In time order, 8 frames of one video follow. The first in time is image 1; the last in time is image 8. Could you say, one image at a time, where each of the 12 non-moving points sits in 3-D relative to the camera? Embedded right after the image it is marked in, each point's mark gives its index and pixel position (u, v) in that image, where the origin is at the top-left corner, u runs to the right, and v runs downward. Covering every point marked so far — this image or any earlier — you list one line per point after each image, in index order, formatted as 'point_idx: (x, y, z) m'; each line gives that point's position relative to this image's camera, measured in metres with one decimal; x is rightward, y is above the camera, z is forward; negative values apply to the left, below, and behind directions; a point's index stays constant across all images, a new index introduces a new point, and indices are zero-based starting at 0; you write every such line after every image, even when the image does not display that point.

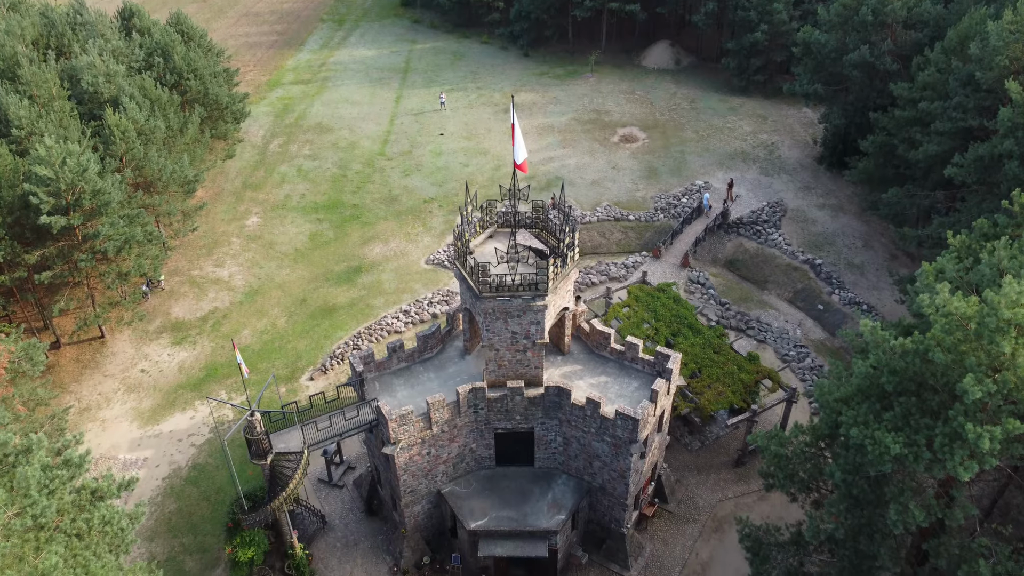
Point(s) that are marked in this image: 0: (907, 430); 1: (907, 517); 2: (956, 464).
0: (+7.8, -2.8, +16.0) m
1: (+7.6, -4.4, +15.5) m
2: (+8.0, -3.1, +14.5) m
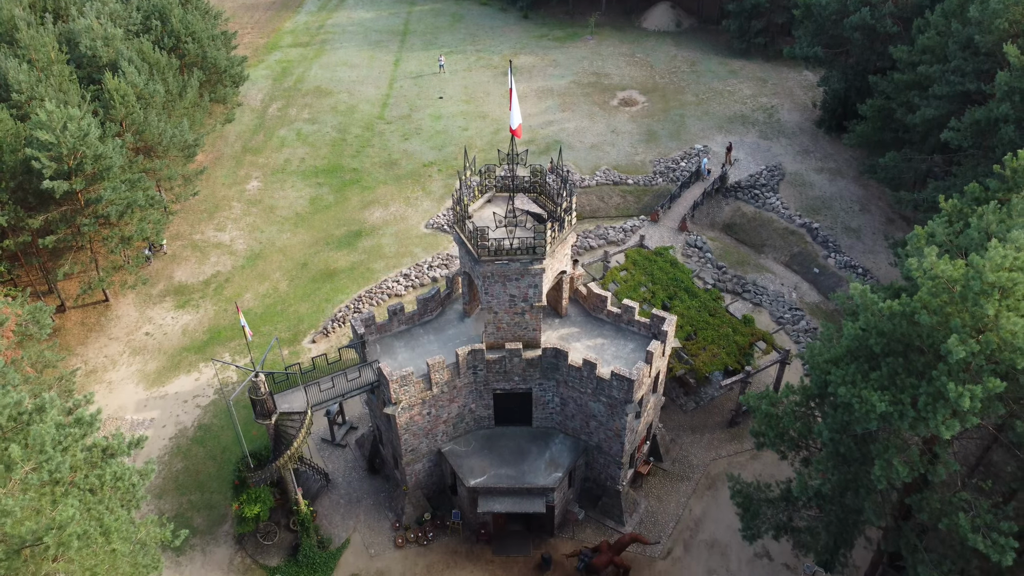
0: (+7.8, -2.0, +16.4) m
1: (+7.6, -3.7, +16.1) m
2: (+7.9, -2.5, +15.0) m
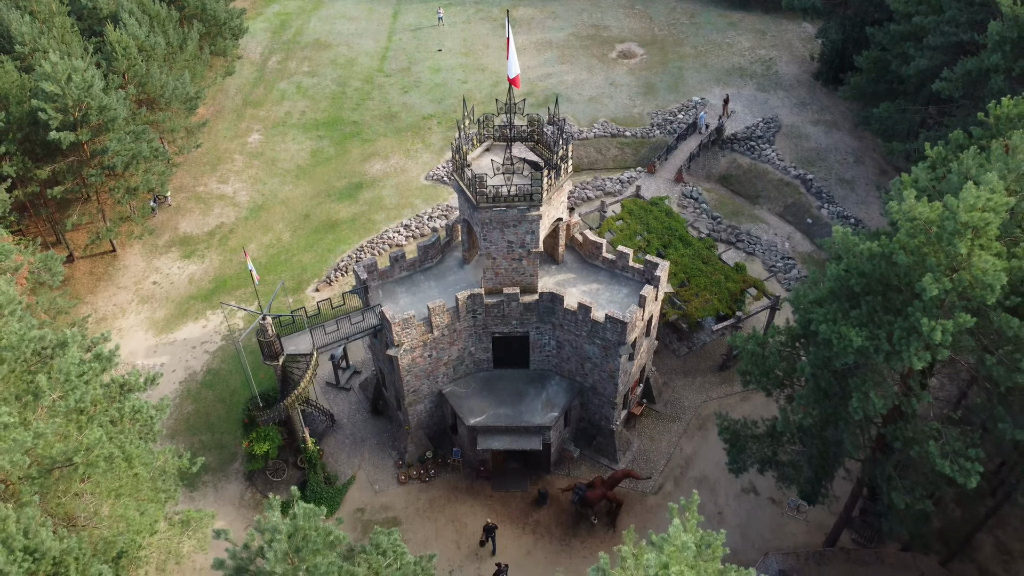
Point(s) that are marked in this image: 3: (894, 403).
0: (+7.7, -0.8, +17.3) m
1: (+7.5, -2.4, +17.0) m
2: (+7.9, -1.3, +15.9) m
3: (+8.1, -2.4, +17.1) m
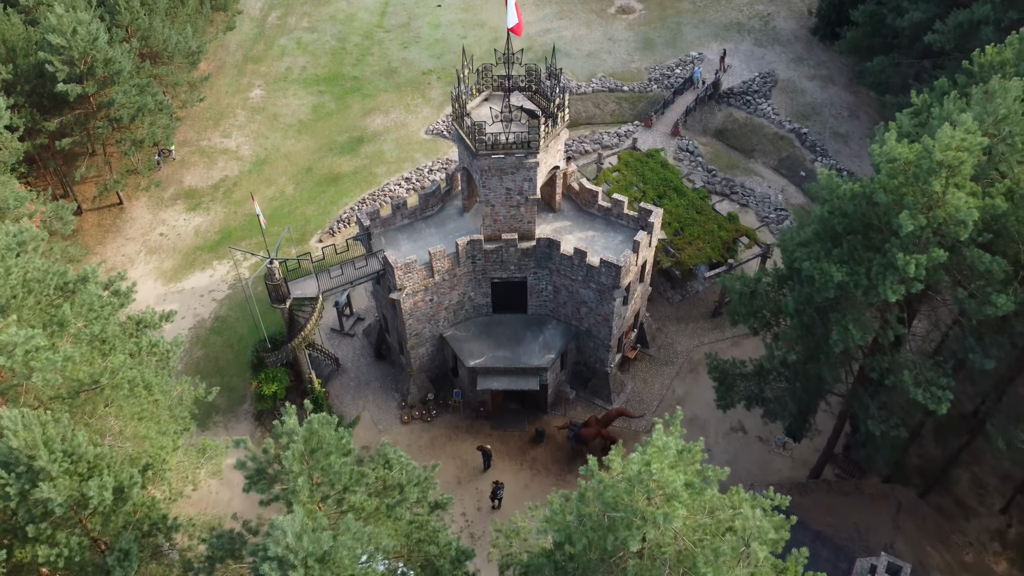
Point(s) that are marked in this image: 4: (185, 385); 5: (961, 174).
0: (+7.6, +0.6, +18.2) m
1: (+7.5, -1.1, +18.0) m
2: (+7.8, 0.0, +16.8) m
3: (+8.0, -1.1, +18.1) m
4: (-7.5, -2.2, +18.5) m
5: (+9.2, +2.4, +16.6) m
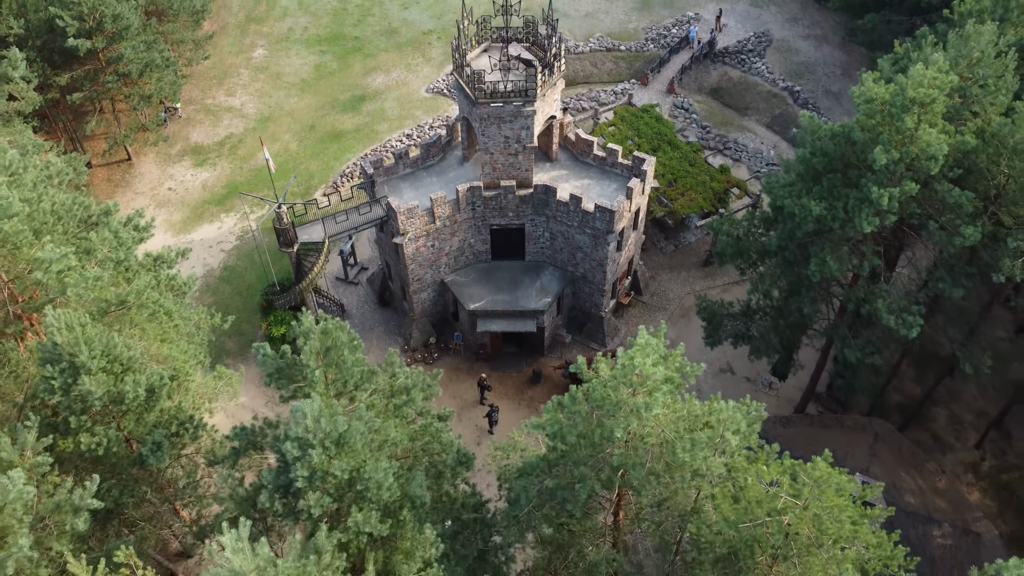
0: (+7.6, +2.1, +19.2) m
1: (+7.4, +0.5, +19.1) m
2: (+7.7, +1.5, +17.9) m
3: (+8.0, +0.5, +19.2) m
4: (-7.6, -0.7, +19.6) m
5: (+9.2, +3.9, +17.6) m
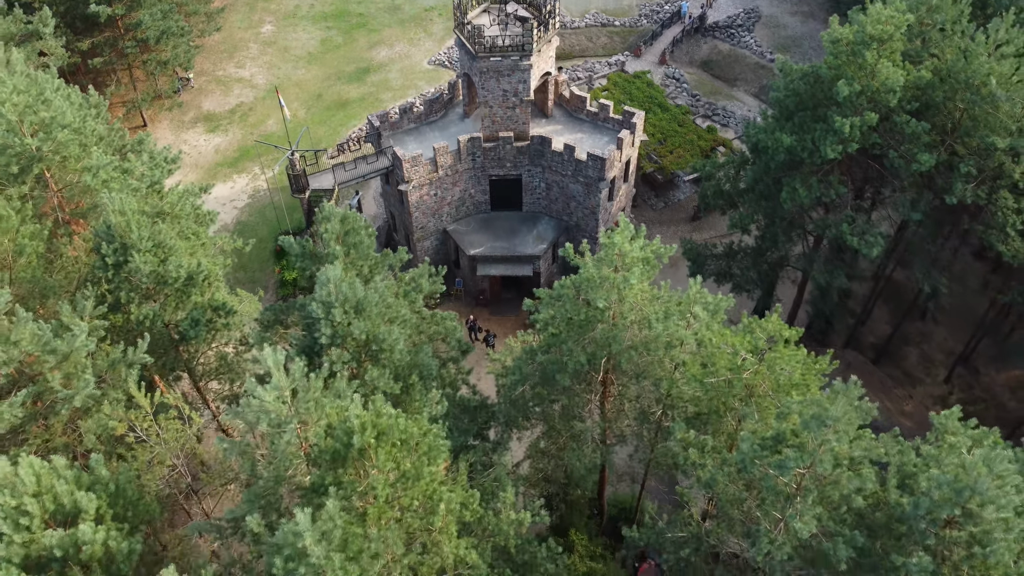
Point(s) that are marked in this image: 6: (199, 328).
0: (+7.5, +4.1, +21.0) m
1: (+7.3, +2.4, +20.9) m
2: (+7.7, +3.5, +19.6) m
3: (+7.9, +2.4, +21.0) m
4: (-7.6, +1.3, +21.4) m
5: (+9.1, +5.8, +19.4) m
6: (-5.8, -0.8, +15.1) m
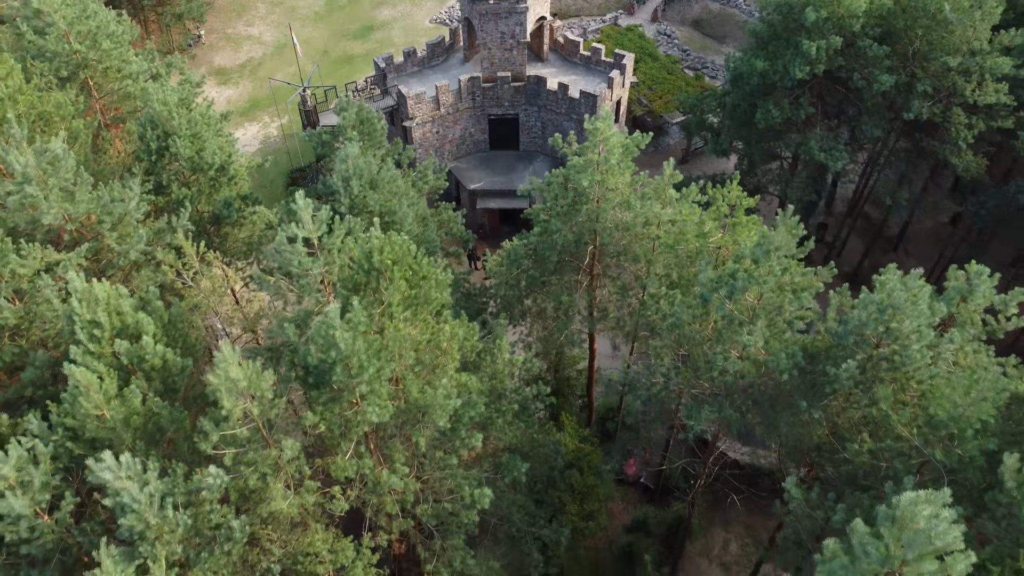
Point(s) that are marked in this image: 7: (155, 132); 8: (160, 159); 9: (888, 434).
0: (+7.4, +6.5, +22.9) m
1: (+7.2, +4.9, +22.8) m
2: (+7.6, +5.9, +21.5) m
3: (+7.8, +4.9, +22.9) m
4: (-7.7, +3.7, +23.3) m
5: (+9.0, +8.2, +21.3) m
6: (-5.9, +1.6, +17.1) m
7: (-7.1, +3.1, +16.1) m
8: (-7.1, +2.6, +16.4) m
9: (+5.9, -2.3, +12.6) m
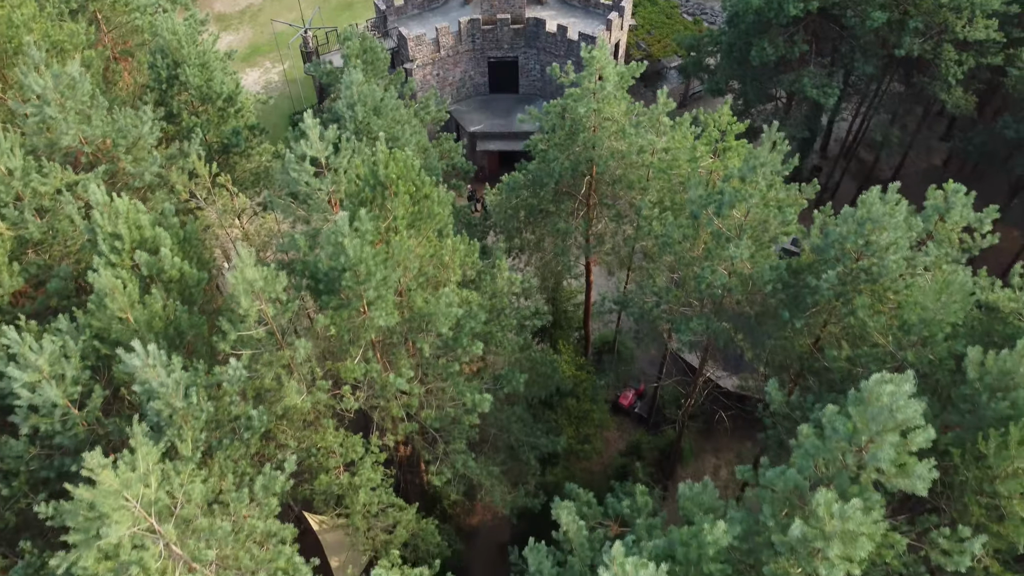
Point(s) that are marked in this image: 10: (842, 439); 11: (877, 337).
0: (+7.4, +8.4, +23.2) m
1: (+7.2, +6.7, +23.2) m
2: (+7.6, +7.7, +21.9) m
3: (+7.8, +6.8, +23.3) m
4: (-7.7, +5.6, +23.8) m
5: (+9.0, +10.0, +21.5) m
6: (-6.0, +3.2, +17.6) m
7: (-7.2, +4.7, +16.6) m
8: (-7.2, +4.2, +16.9) m
9: (+5.8, -0.9, +13.4) m
10: (+4.0, -1.8, +9.7) m
11: (+5.8, -0.8, +12.9) m
